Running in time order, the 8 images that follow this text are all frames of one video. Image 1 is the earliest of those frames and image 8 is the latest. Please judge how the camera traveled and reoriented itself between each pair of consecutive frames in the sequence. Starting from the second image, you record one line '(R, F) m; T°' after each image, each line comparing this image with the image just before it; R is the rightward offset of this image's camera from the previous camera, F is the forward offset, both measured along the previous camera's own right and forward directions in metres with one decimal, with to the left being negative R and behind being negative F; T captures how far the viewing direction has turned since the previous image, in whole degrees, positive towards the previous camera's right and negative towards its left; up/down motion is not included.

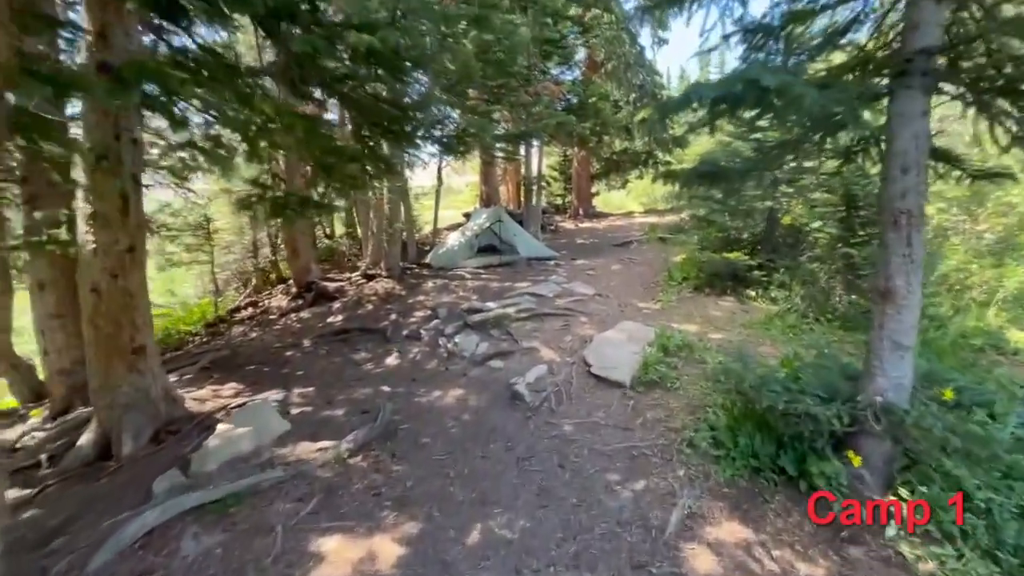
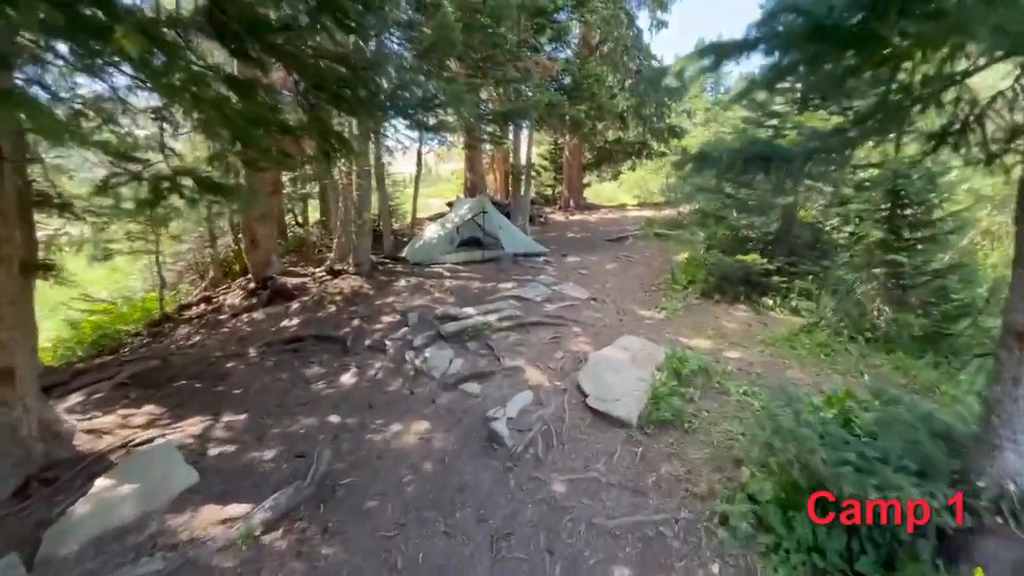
(+0.1, +1.0) m; +1°
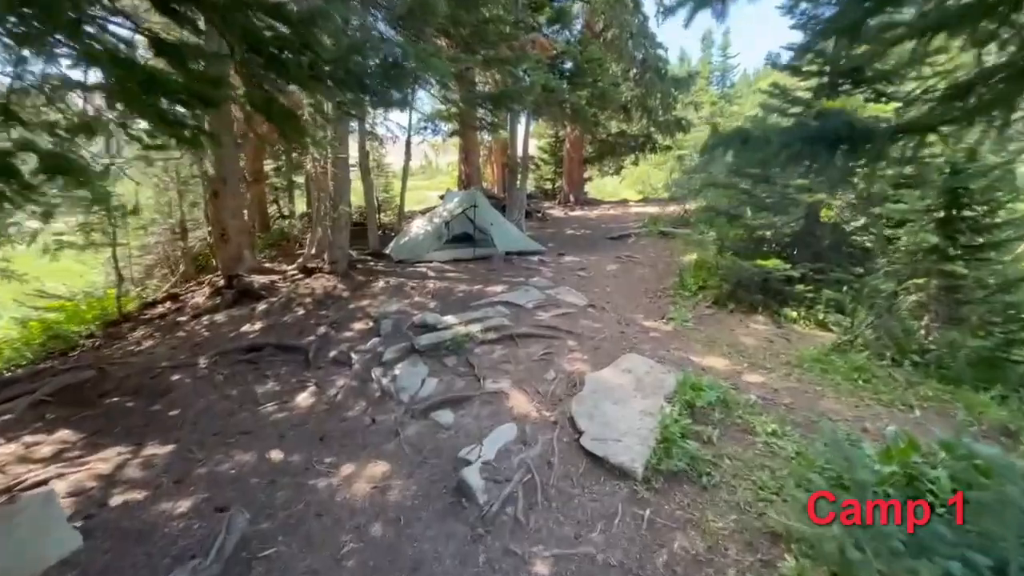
(+0.1, +0.8) m; 0°
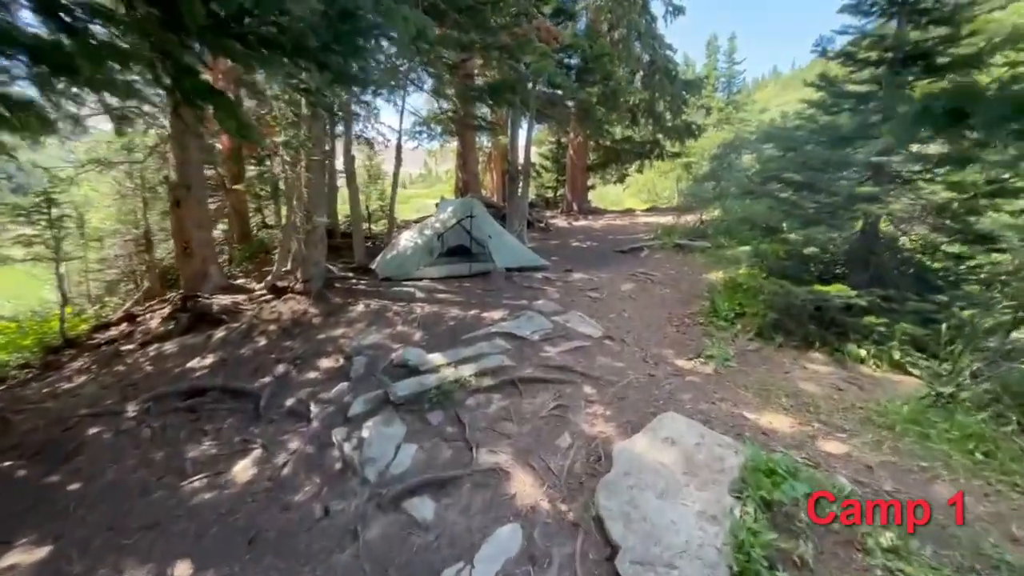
(0.0, +1.1) m; 0°
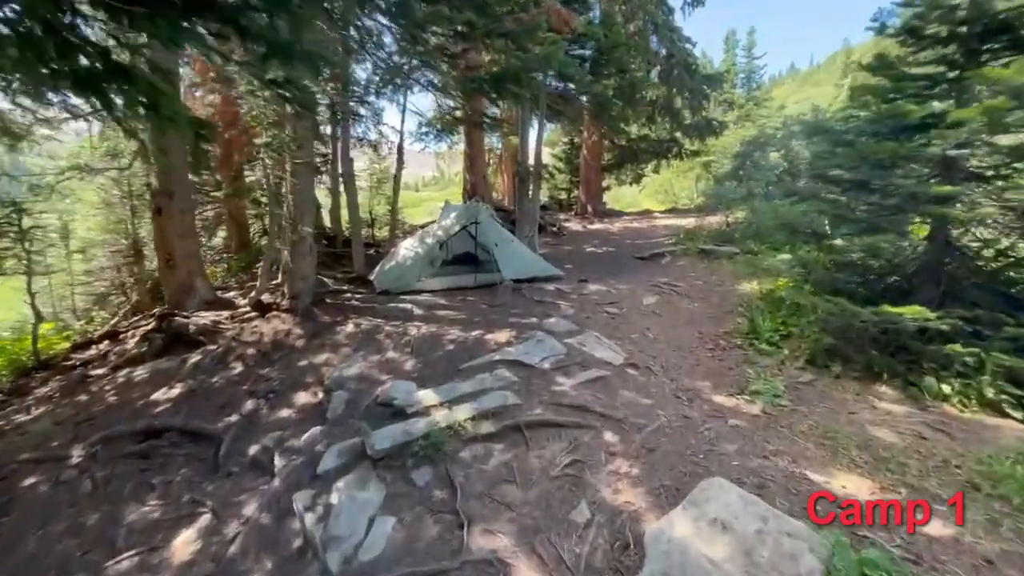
(+0.1, +0.7) m; -2°
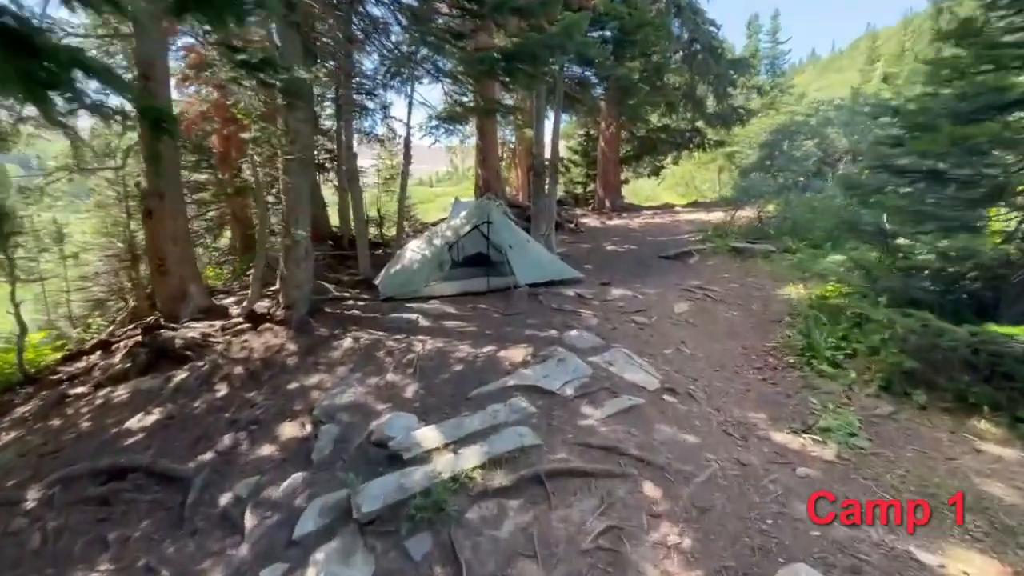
(0.0, +0.6) m; -2°
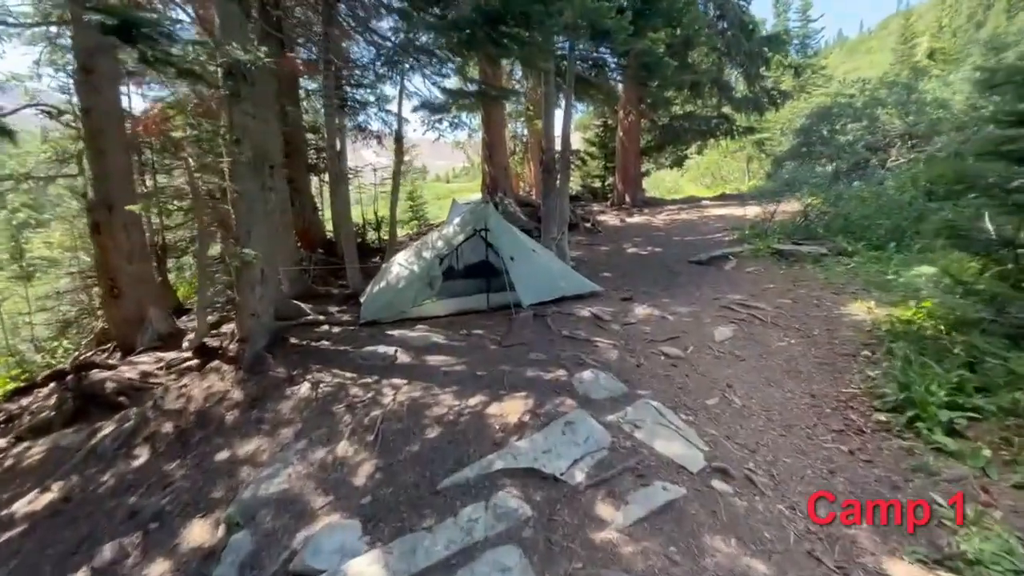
(+0.2, +1.1) m; -2°
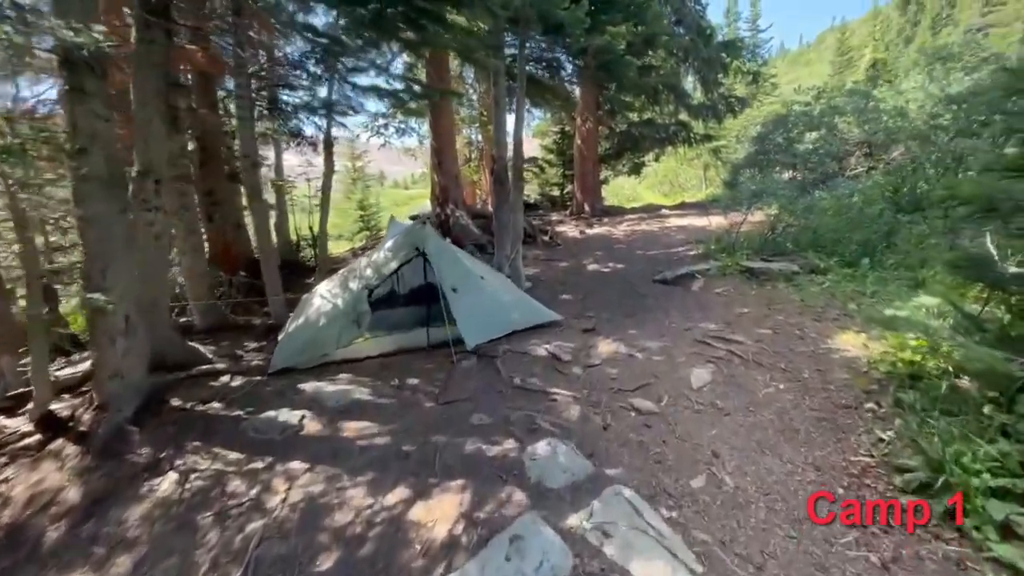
(+0.2, +0.8) m; +4°
